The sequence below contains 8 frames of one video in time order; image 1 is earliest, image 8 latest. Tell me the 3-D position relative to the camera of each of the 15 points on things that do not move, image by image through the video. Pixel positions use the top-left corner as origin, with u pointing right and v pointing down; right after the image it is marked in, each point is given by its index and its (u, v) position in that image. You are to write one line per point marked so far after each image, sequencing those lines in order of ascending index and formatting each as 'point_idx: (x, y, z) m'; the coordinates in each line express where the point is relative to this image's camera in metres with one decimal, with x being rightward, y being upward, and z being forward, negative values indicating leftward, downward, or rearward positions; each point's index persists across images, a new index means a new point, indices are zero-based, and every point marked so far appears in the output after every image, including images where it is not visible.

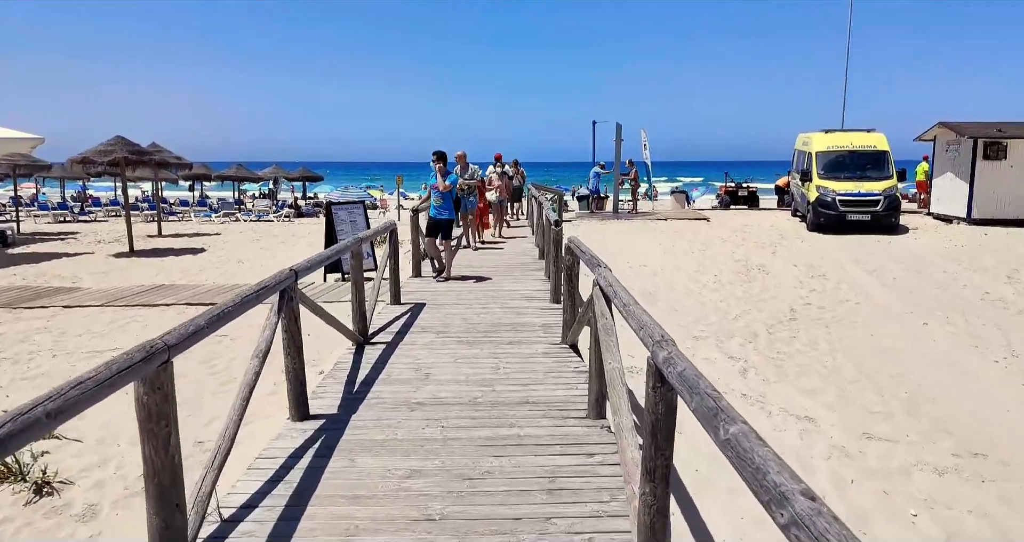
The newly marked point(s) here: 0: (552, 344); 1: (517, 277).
0: (+0.3, -0.5, +5.7) m
1: (+0.1, -0.1, +8.8) m
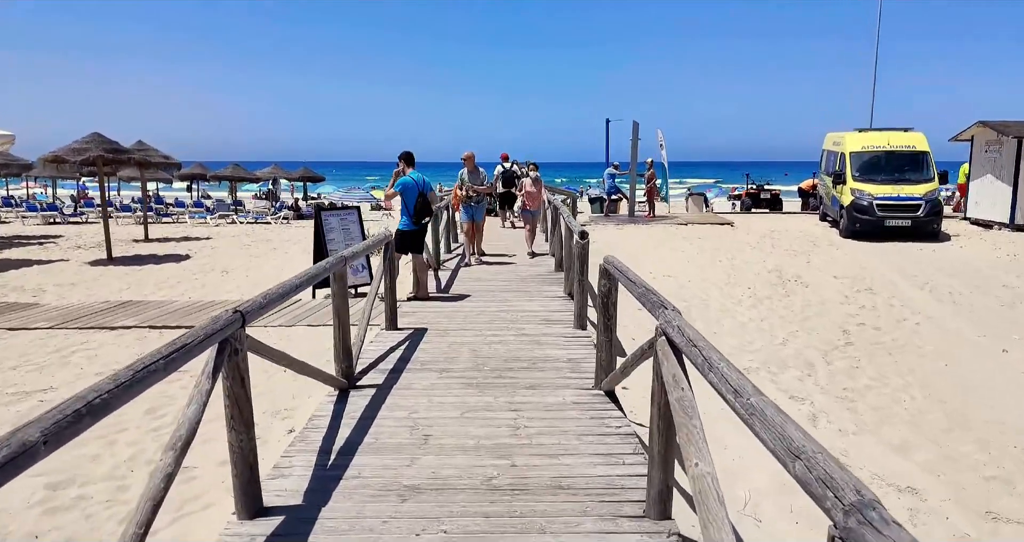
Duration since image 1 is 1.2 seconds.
0: (+0.4, -0.7, +4.6) m
1: (+0.2, -0.2, +7.7) m
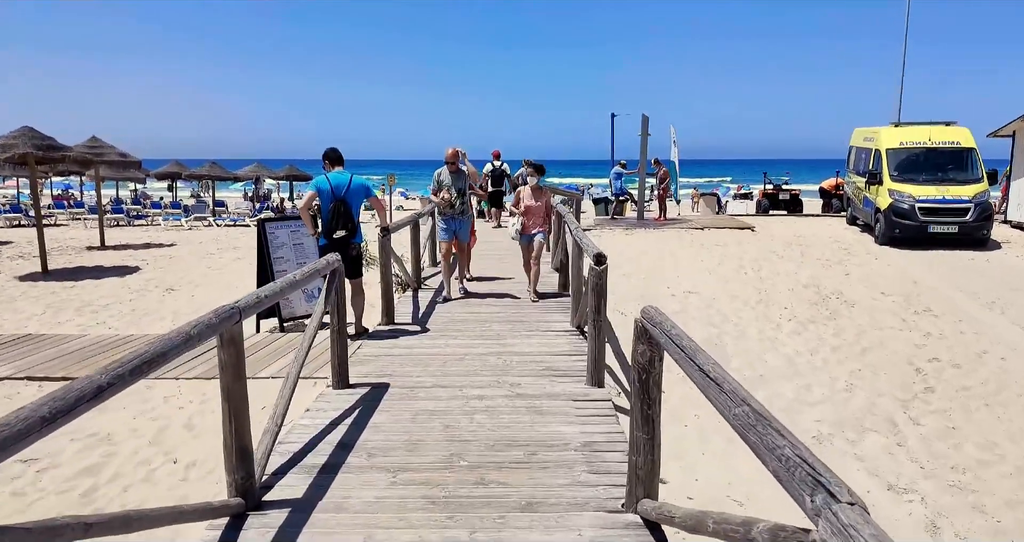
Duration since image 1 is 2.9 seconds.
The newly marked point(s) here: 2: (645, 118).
0: (+0.4, -0.9, +3.0) m
1: (+0.2, -0.5, +6.1) m
2: (+2.7, +3.2, +16.0) m
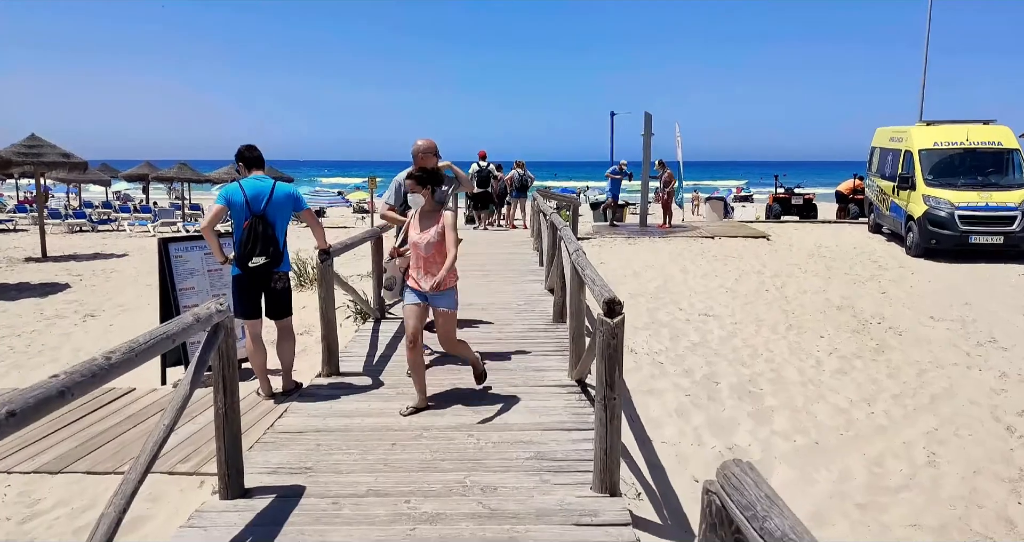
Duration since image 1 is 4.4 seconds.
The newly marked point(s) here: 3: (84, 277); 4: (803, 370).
0: (+0.3, -1.1, +1.5) m
1: (0.0, -0.7, +4.7) m
2: (+2.6, +2.9, +14.6) m
3: (-5.7, -0.1, +10.4) m
4: (+2.5, -0.8, +6.7) m
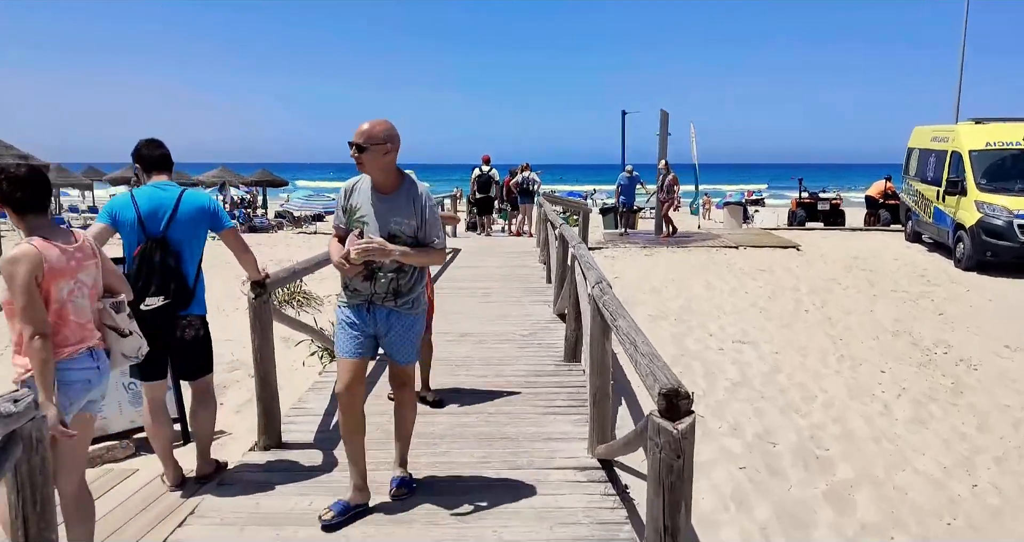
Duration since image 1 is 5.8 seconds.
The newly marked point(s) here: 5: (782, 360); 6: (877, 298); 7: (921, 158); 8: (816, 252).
0: (+0.2, -1.3, +0.3) m
1: (0.0, -0.8, +3.4) m
2: (+2.6, +2.7, +13.4) m
3: (-5.7, -0.3, +9.2) m
4: (+2.5, -1.0, +5.4) m
5: (+2.4, -0.8, +6.9) m
6: (+4.4, -0.3, +9.3) m
7: (+6.8, +1.9, +12.9) m
8: (+4.9, +0.3, +12.4) m
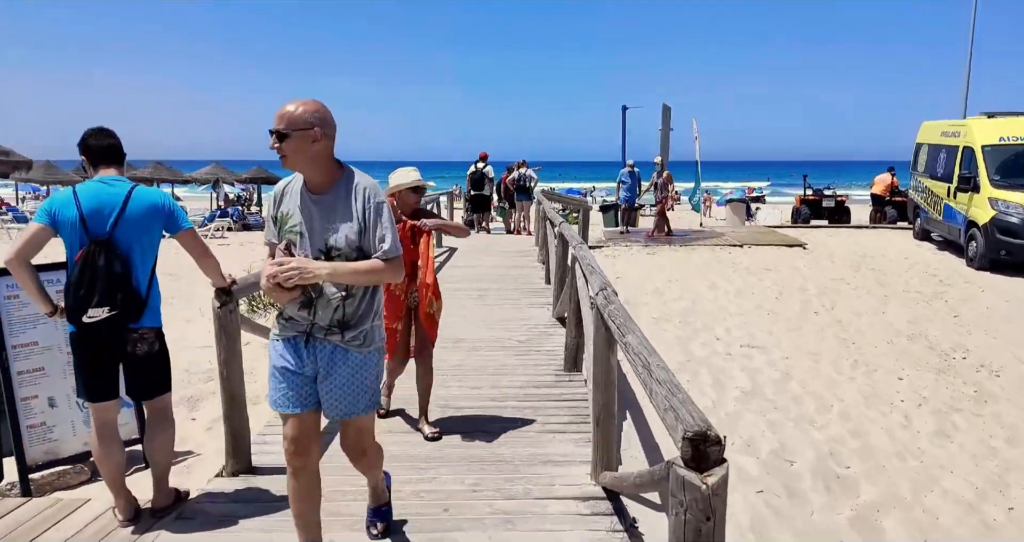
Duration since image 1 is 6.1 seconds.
0: (+0.2, -1.3, -0.1) m
1: (0.0, -0.9, +3.1) m
2: (+2.6, +2.7, +13.0) m
3: (-5.7, -0.3, +8.8) m
4: (+2.5, -1.0, +5.1) m
5: (+2.4, -0.8, +6.6) m
6: (+4.4, -0.3, +9.0) m
7: (+6.8, +1.9, +12.5) m
8: (+4.8, +0.3, +12.1) m
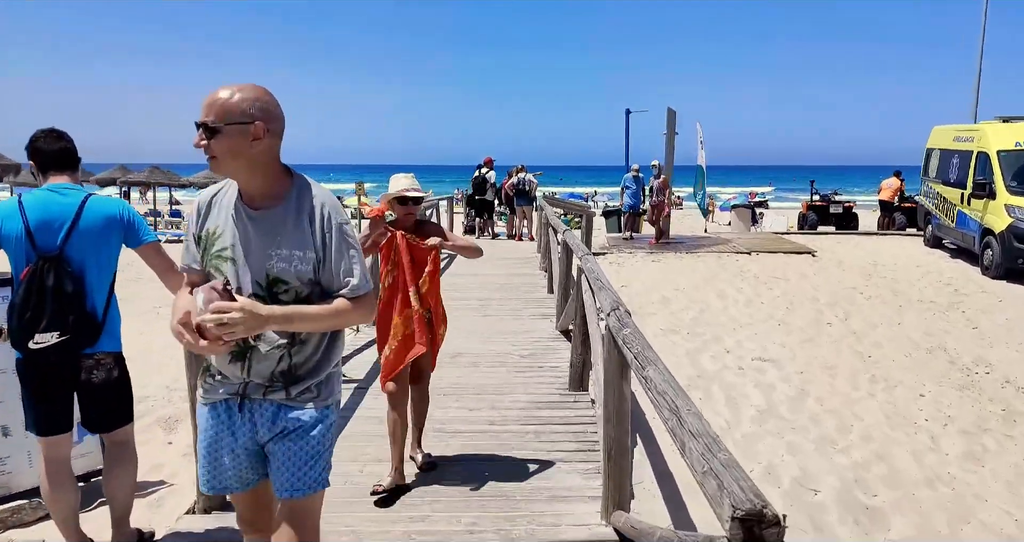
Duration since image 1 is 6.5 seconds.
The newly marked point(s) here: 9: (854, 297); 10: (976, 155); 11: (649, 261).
0: (+0.2, -1.4, -0.4) m
1: (0.0, -0.9, +2.8) m
2: (+2.6, +2.6, +12.7) m
3: (-5.7, -0.4, +8.5) m
4: (+2.5, -1.1, +4.8) m
5: (+2.4, -0.9, +6.2) m
6: (+4.4, -0.4, +8.7) m
7: (+6.8, +1.8, +12.2) m
8: (+4.9, +0.2, +11.8) m
9: (+4.1, -0.3, +9.2) m
10: (+6.5, +1.6, +10.9) m
11: (+2.0, +0.1, +11.4) m
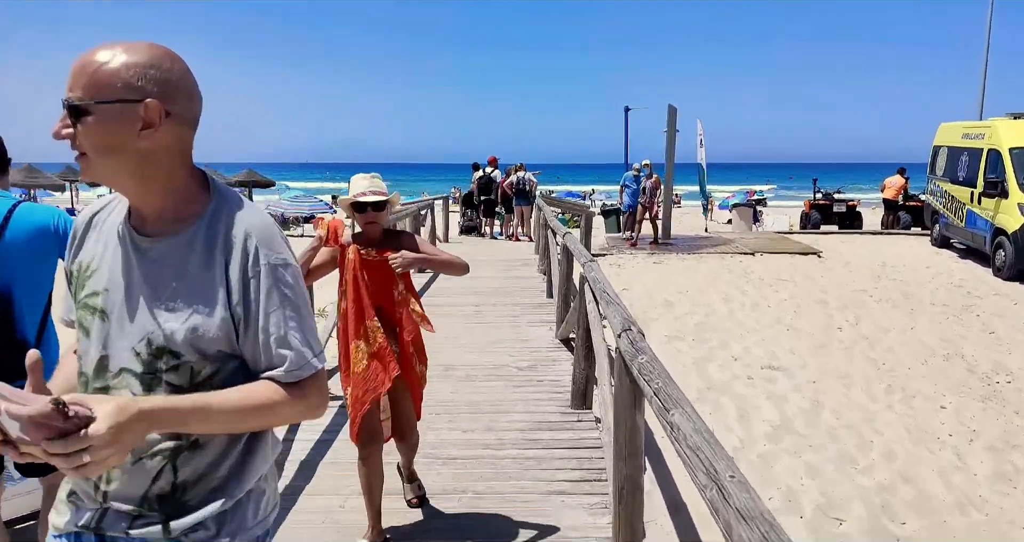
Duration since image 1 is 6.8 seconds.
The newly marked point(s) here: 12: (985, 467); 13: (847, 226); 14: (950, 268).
0: (+0.2, -1.4, -0.7) m
1: (0.0, -1.0, +2.4) m
2: (+2.6, +2.6, +12.4) m
3: (-5.7, -0.4, +8.2) m
4: (+2.5, -1.2, +4.4) m
5: (+2.4, -0.9, +5.9) m
6: (+4.3, -0.4, +8.4) m
7: (+6.7, +1.8, +11.9) m
8: (+4.8, +0.2, +11.5) m
9: (+4.0, -0.3, +8.9) m
10: (+6.5, +1.6, +10.6) m
11: (+2.0, +0.1, +11.0) m
12: (+2.8, -1.2, +4.6) m
13: (+6.8, +0.9, +15.9) m
14: (+6.0, 0.0, +10.6) m
